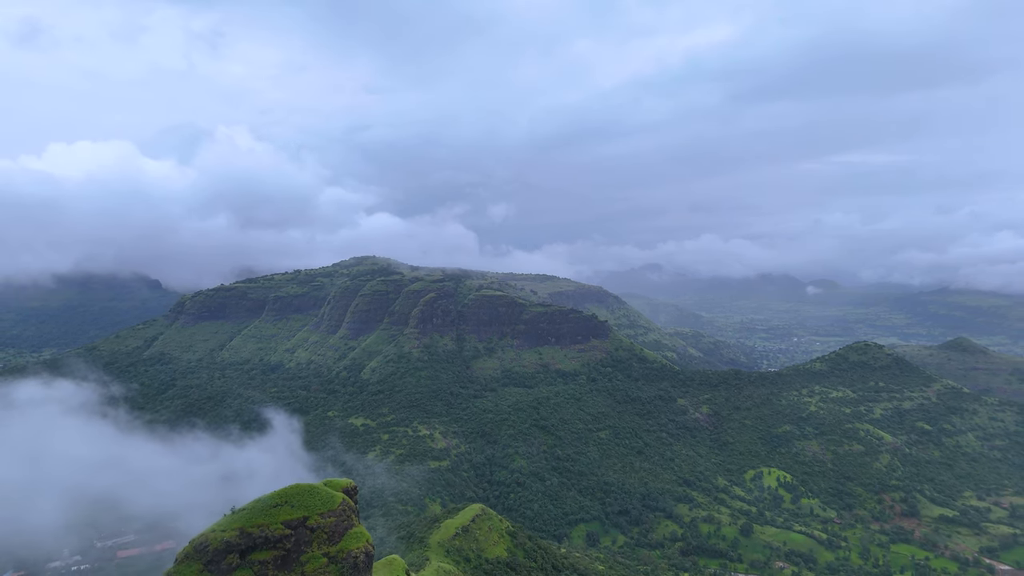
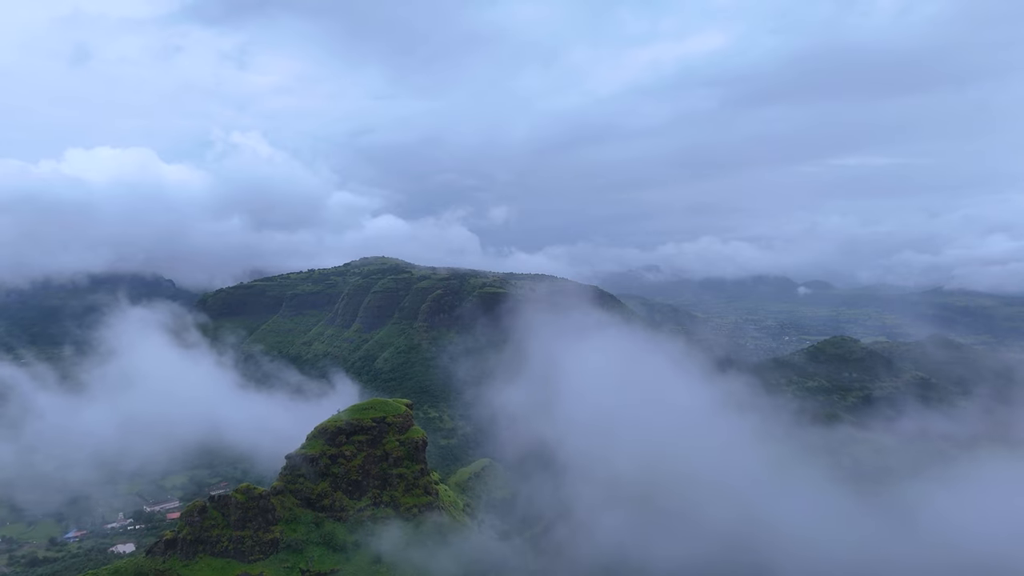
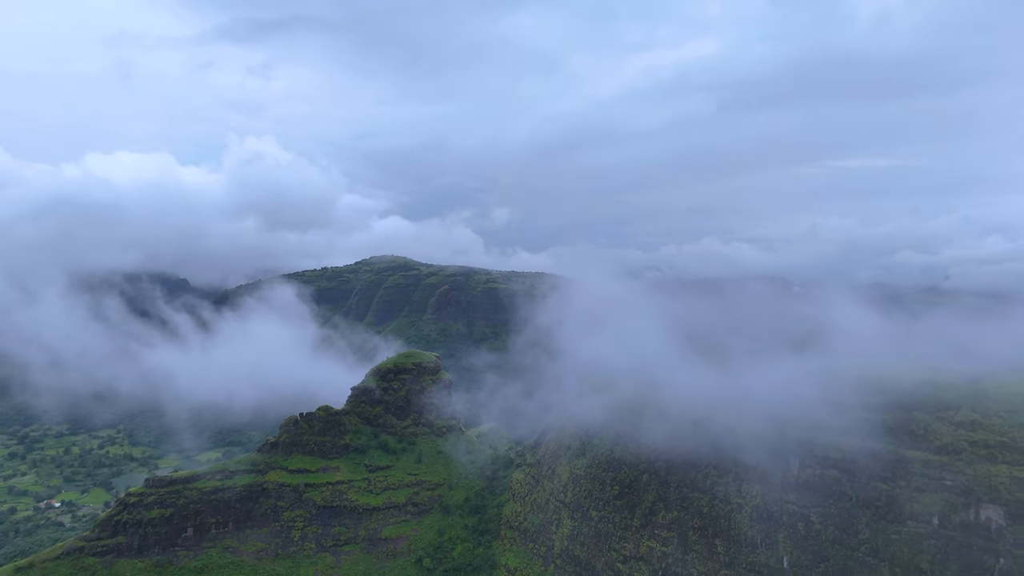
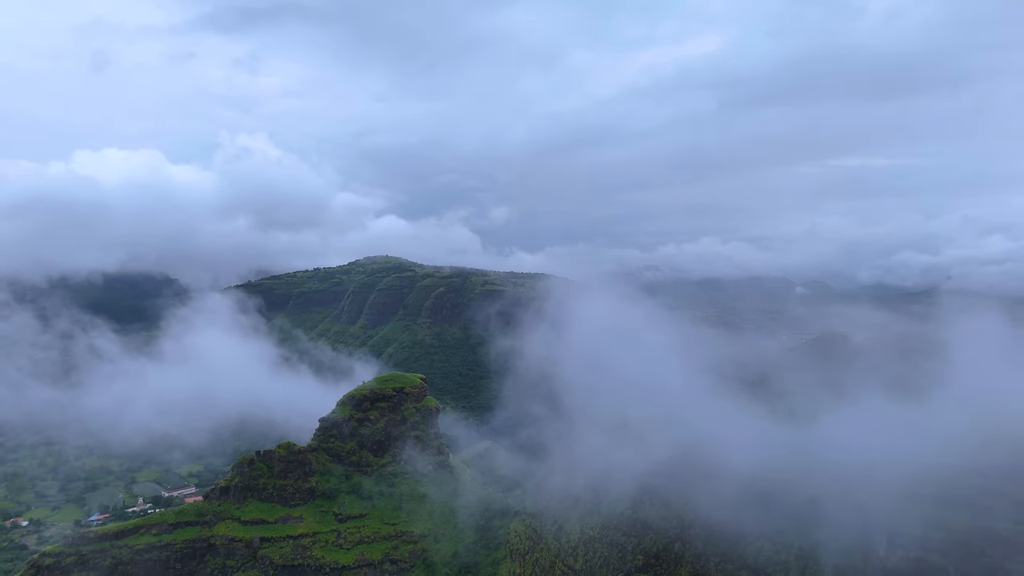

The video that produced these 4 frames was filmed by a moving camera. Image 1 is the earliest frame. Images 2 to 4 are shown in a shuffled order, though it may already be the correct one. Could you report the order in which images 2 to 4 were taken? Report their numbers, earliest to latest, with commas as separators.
2, 4, 3
